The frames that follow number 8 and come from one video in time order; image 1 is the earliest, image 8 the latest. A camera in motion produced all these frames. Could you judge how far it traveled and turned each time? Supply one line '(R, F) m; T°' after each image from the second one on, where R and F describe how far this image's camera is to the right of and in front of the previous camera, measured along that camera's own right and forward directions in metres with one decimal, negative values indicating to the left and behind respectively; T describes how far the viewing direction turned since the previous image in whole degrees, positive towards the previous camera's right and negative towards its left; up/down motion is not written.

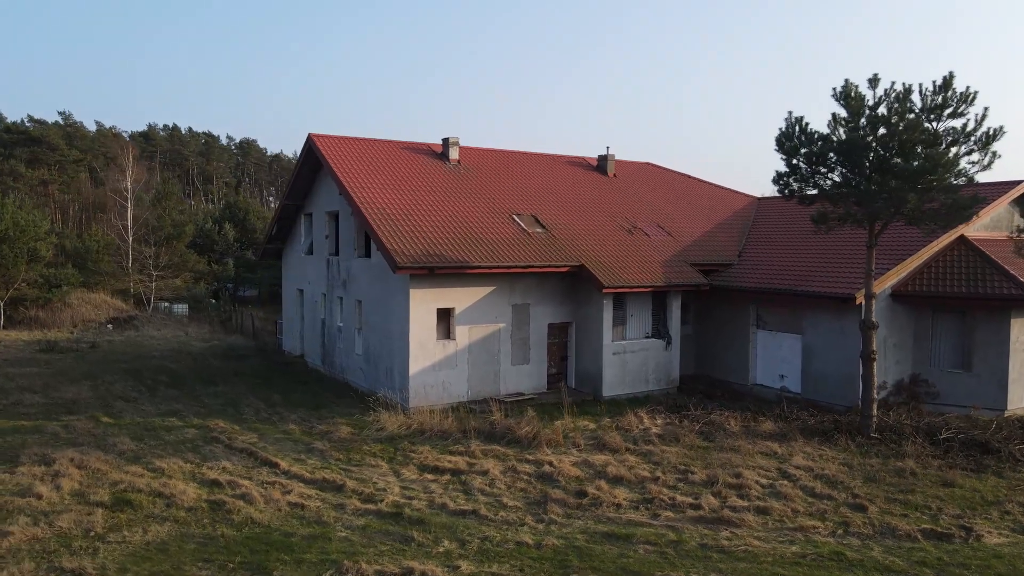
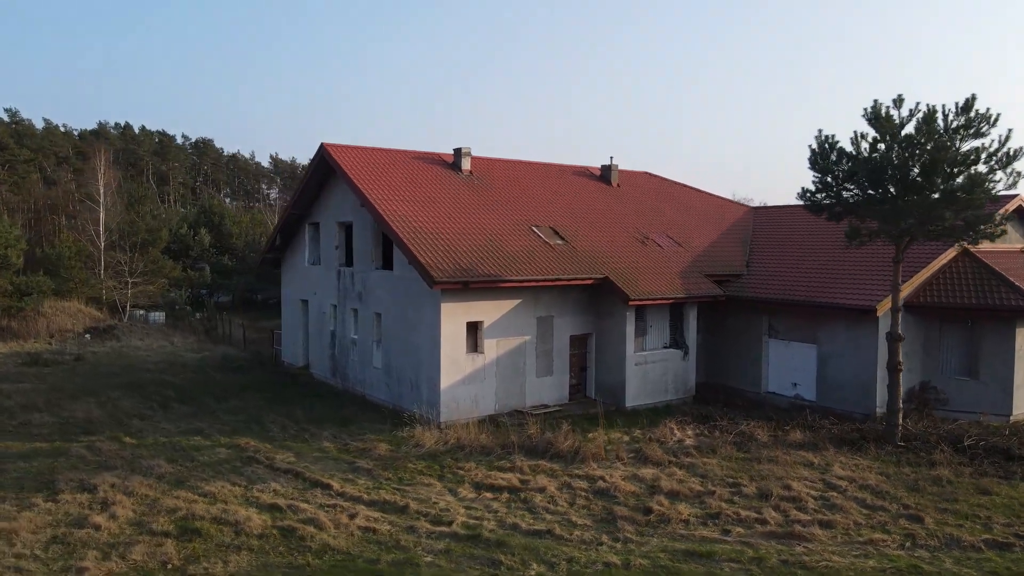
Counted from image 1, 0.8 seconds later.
(-1.4, 0.0) m; +4°
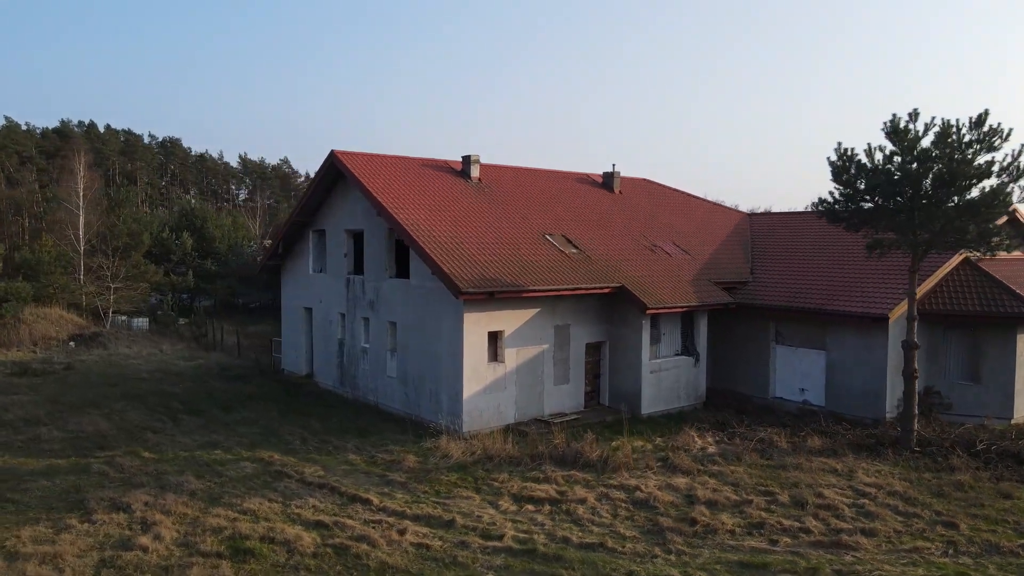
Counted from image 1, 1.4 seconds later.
(-1.0, 0.0) m; +3°
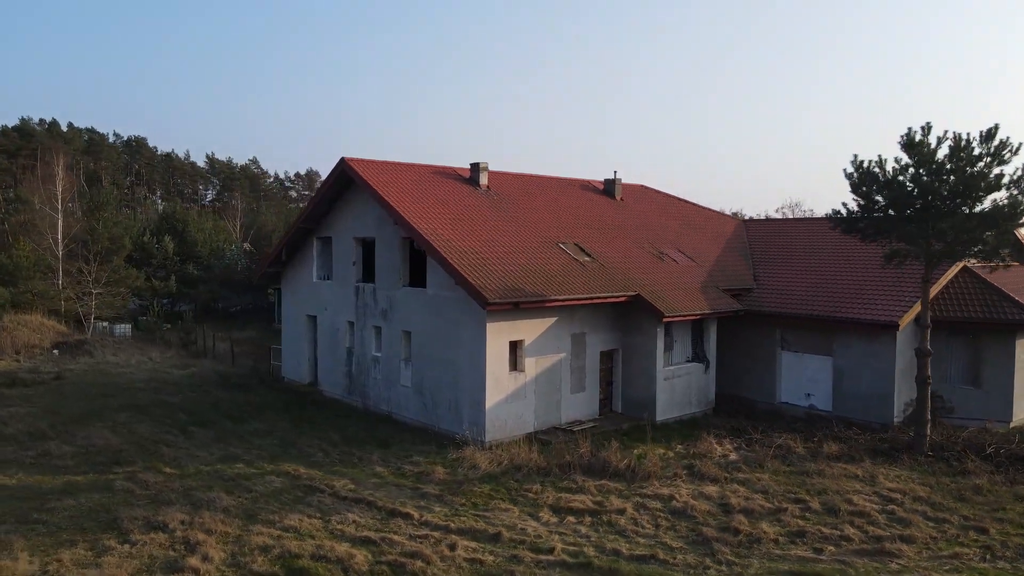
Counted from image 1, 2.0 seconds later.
(-1.0, 0.0) m; +3°
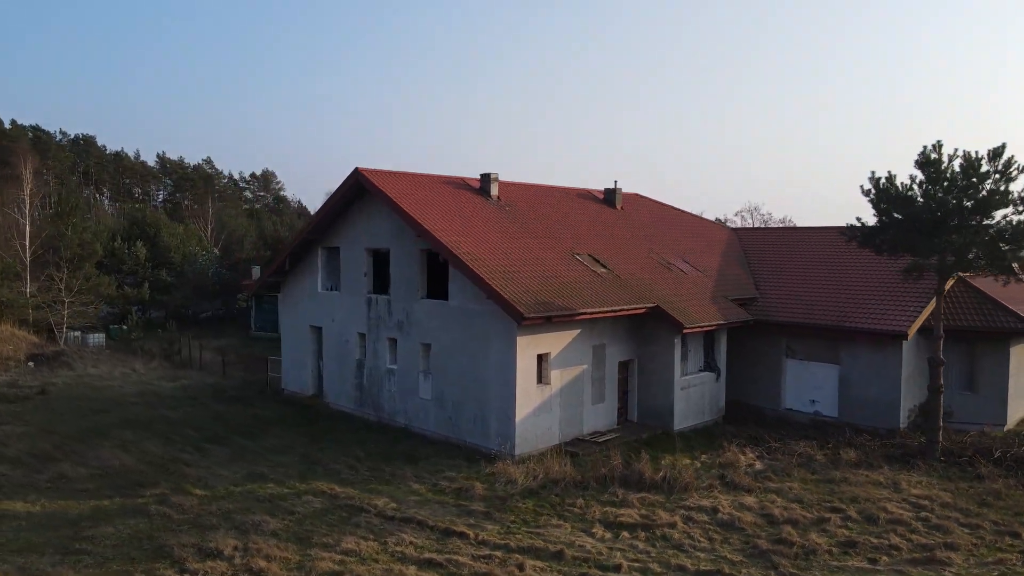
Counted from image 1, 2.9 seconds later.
(-1.4, 0.0) m; +4°
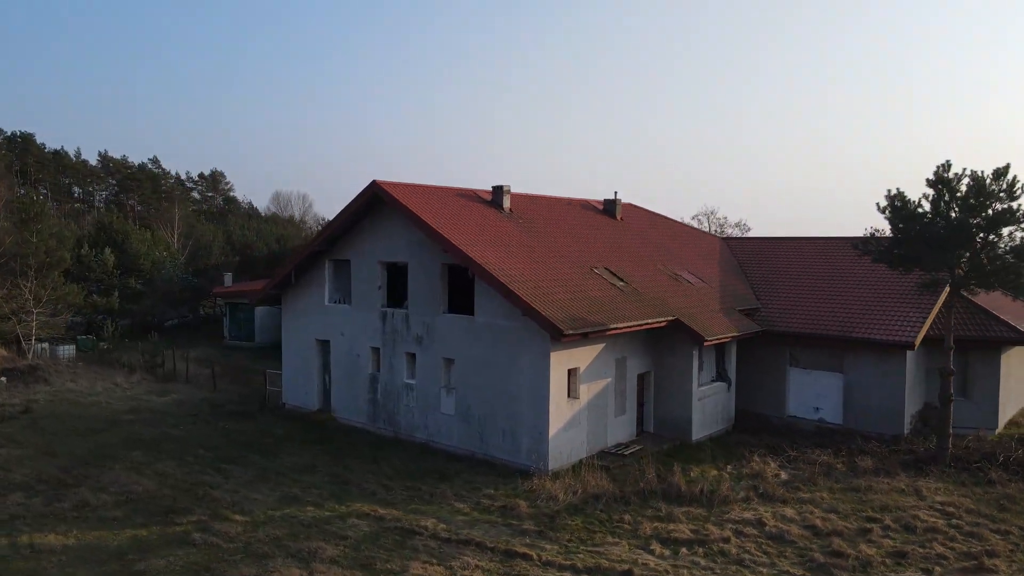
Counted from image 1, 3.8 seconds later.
(-1.6, 0.0) m; +4°
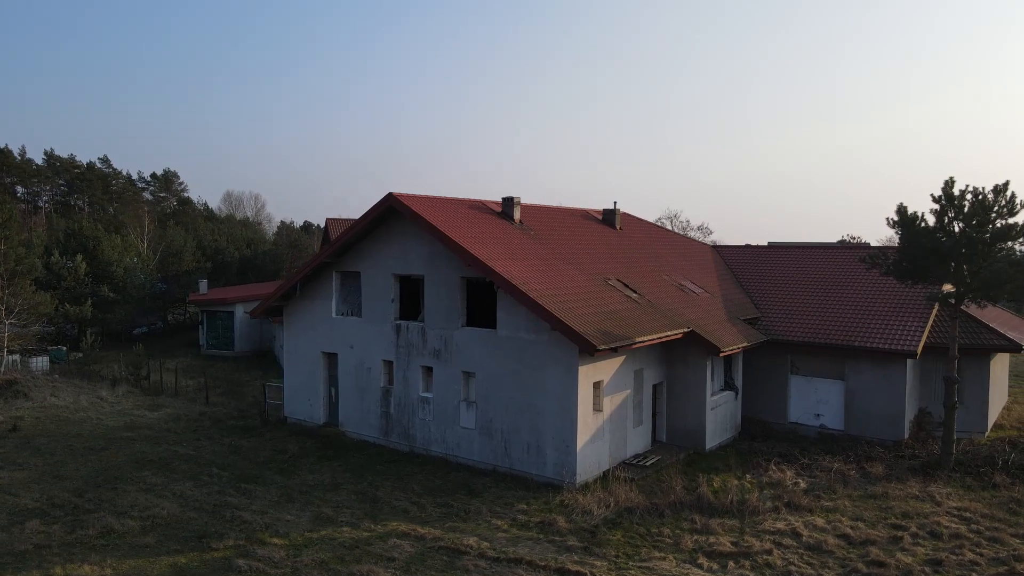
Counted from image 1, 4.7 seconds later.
(-1.4, 0.0) m; +4°
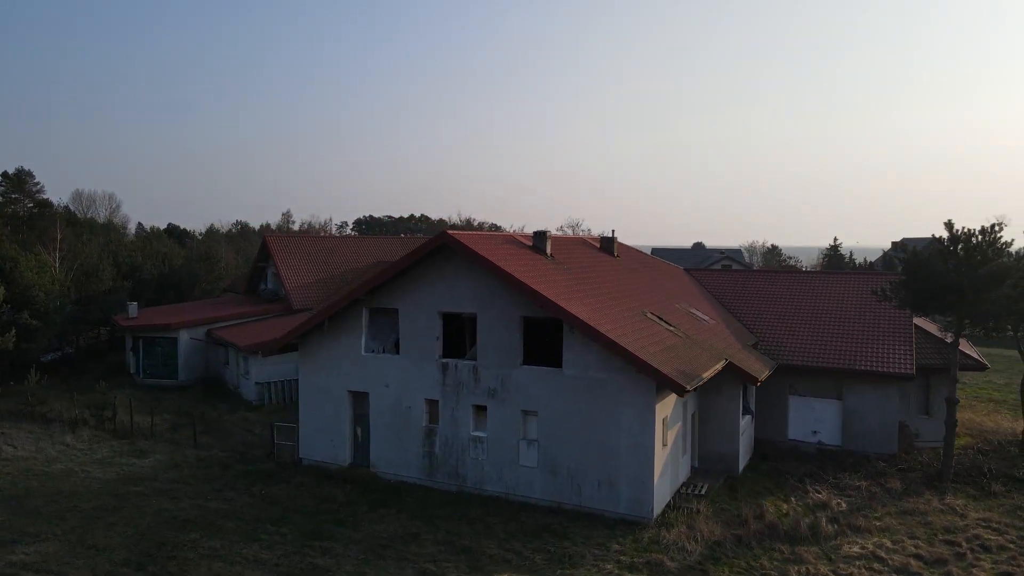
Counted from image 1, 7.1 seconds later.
(-3.9, +0.2) m; +10°
